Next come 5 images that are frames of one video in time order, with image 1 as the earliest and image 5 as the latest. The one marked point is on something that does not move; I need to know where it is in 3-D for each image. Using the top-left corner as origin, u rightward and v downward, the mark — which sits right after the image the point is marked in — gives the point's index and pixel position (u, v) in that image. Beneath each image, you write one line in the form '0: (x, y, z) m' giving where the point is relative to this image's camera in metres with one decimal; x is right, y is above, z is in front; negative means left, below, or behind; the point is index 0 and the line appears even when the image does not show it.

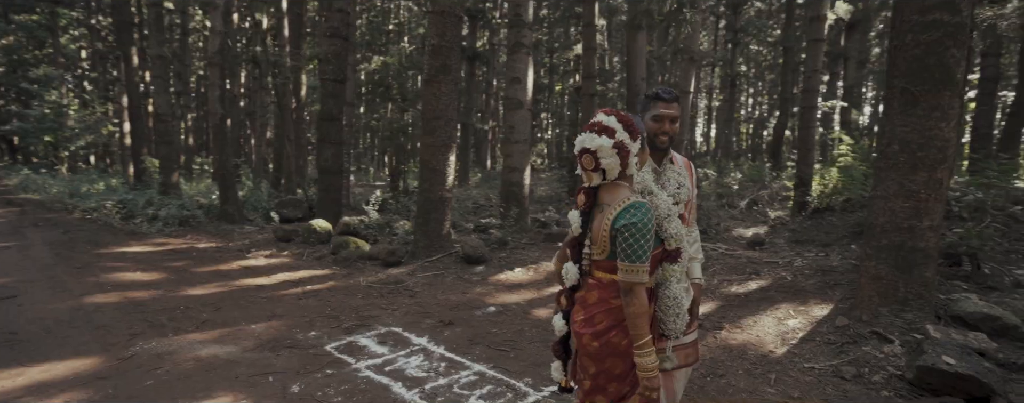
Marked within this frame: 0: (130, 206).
0: (-9.6, -0.1, +13.1) m
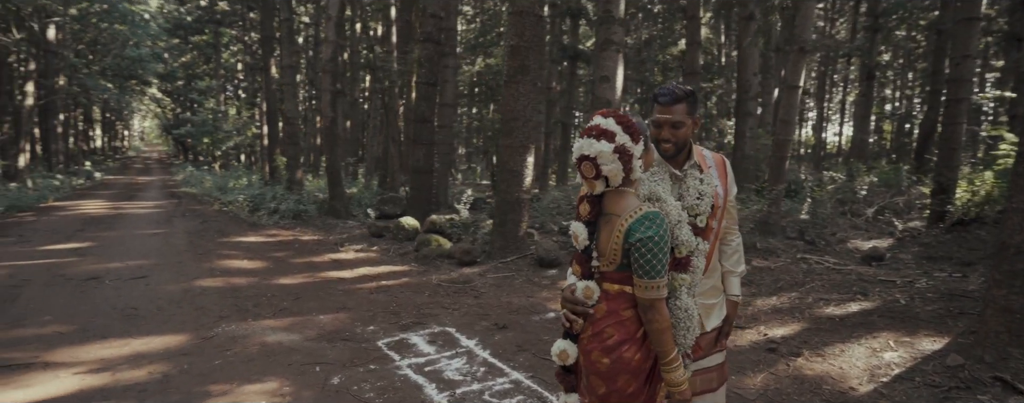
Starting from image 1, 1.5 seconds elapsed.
0: (-7.2, 0.0, +14.8) m
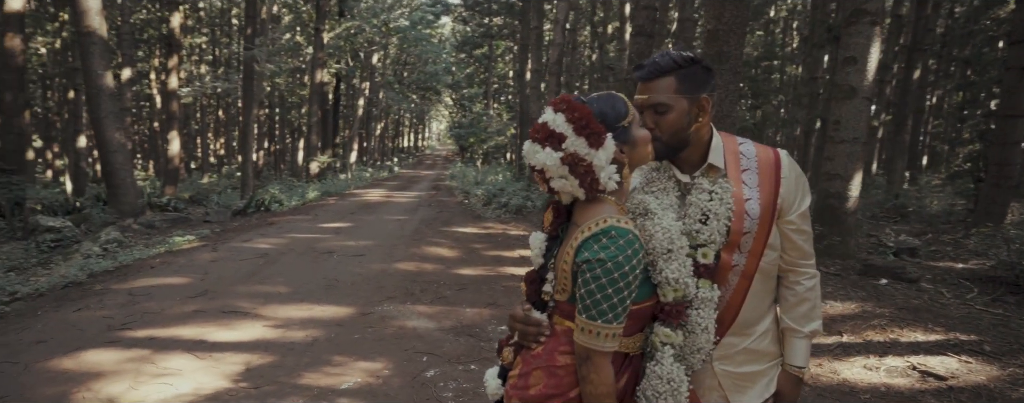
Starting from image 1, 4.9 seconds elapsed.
0: (-0.6, +0.2, +16.4) m
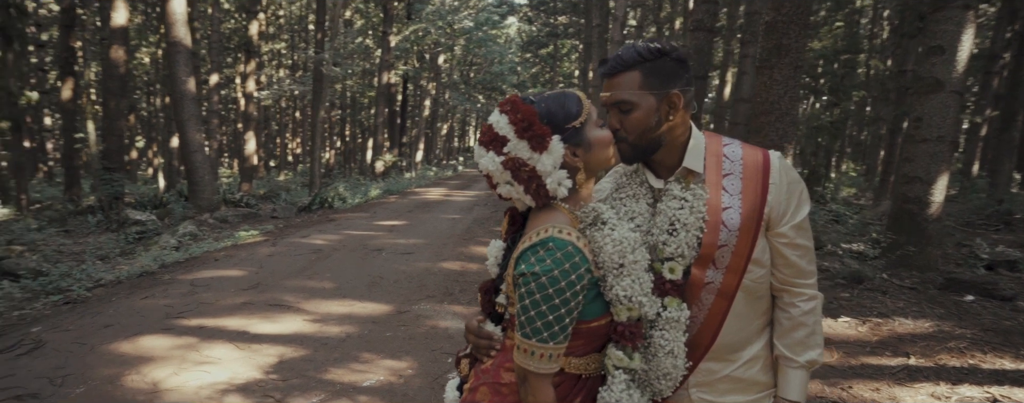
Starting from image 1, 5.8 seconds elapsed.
0: (+1.2, +0.2, +16.2) m
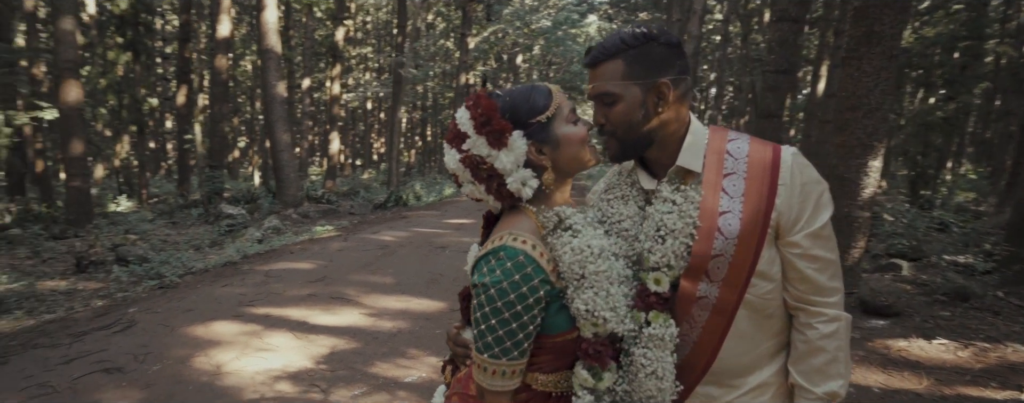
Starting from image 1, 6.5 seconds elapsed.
0: (+3.4, +0.2, +15.8) m
